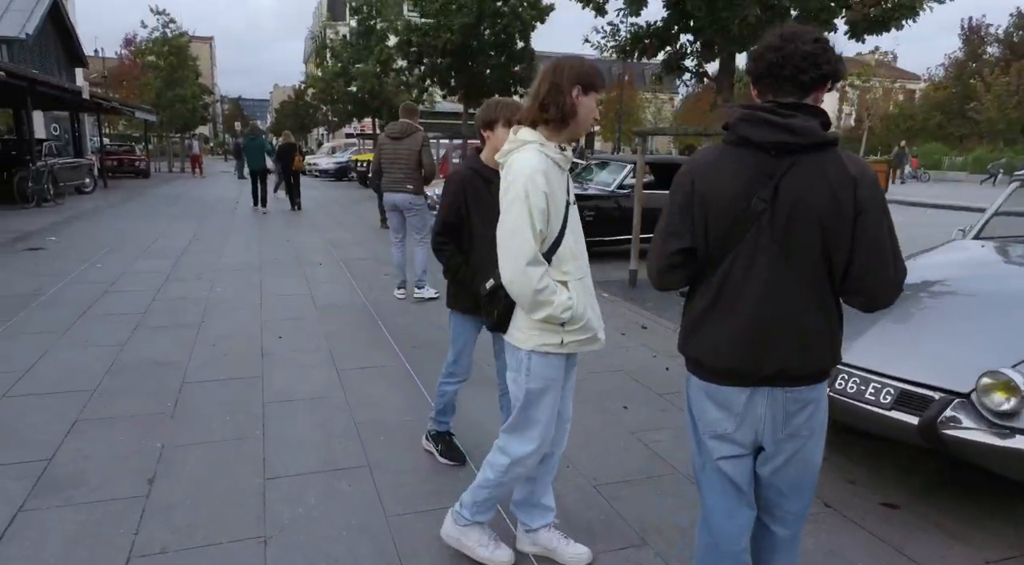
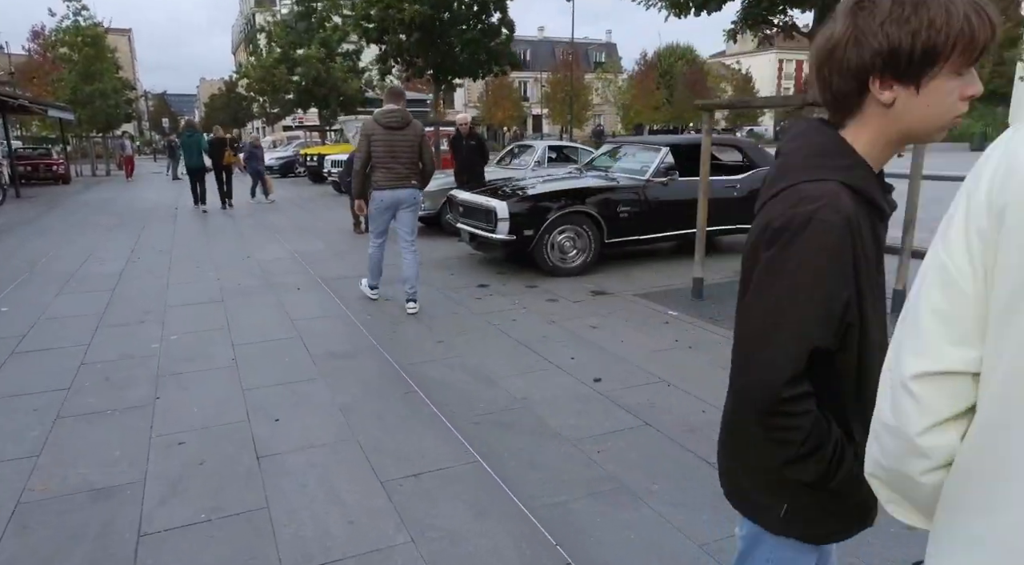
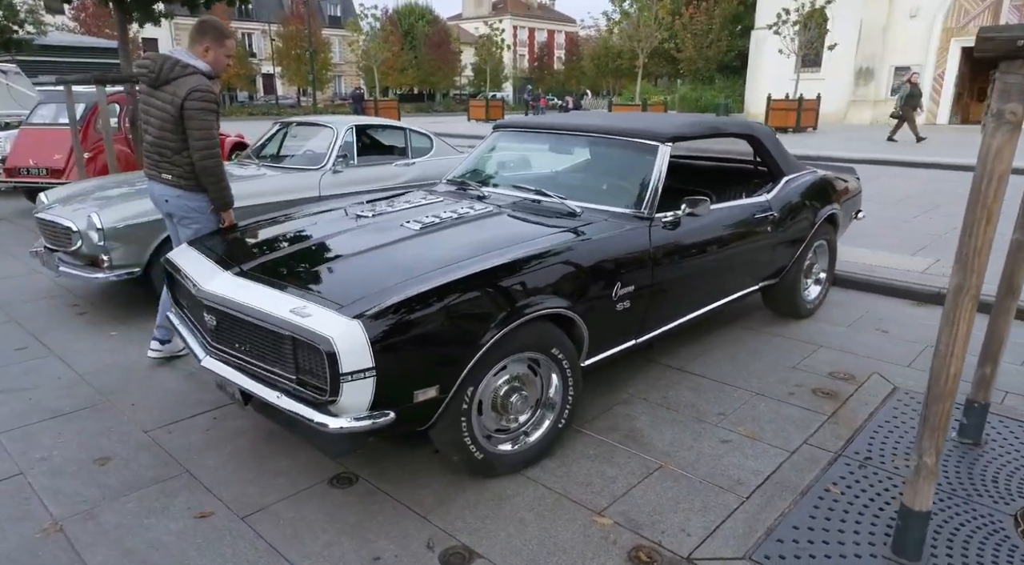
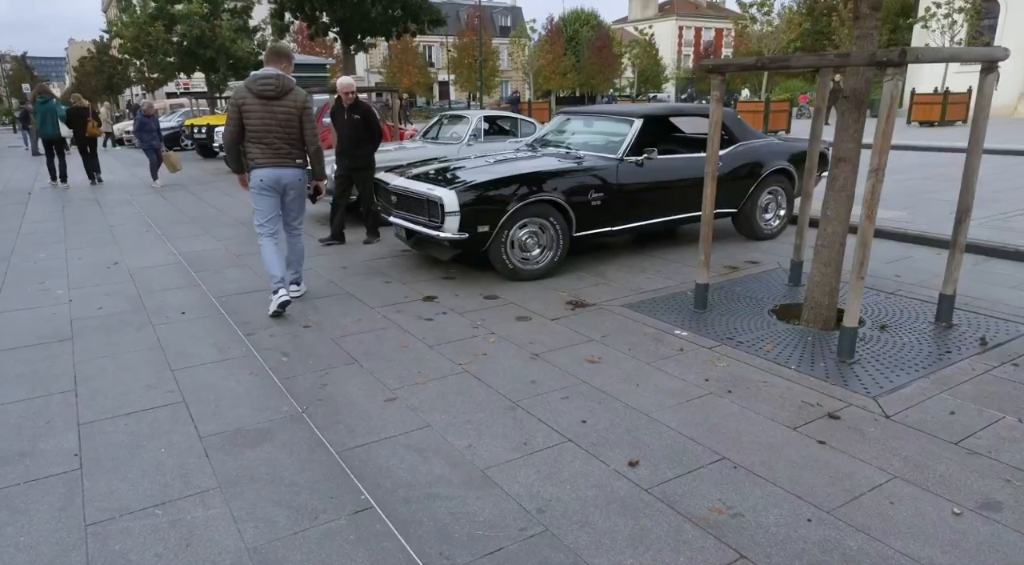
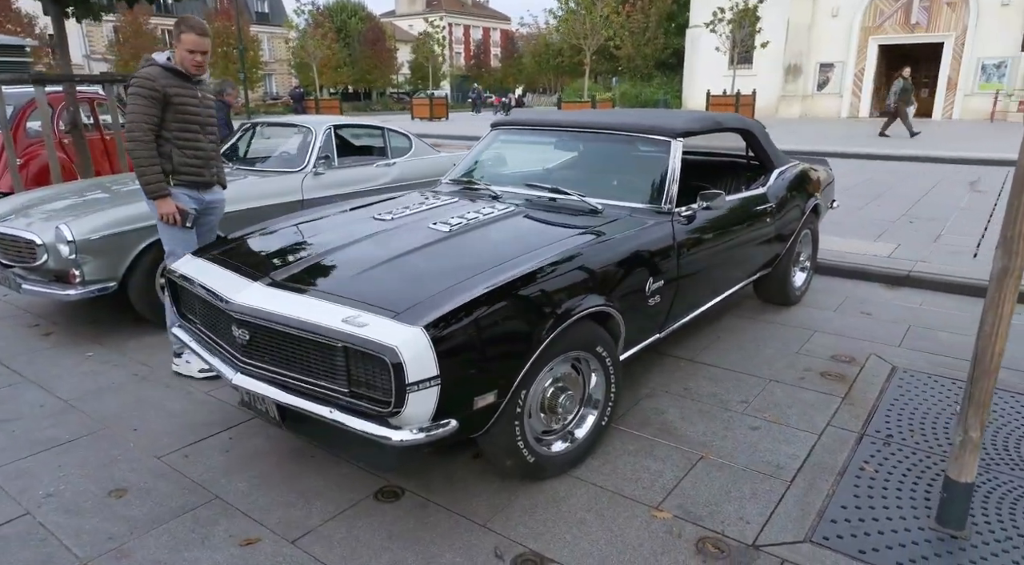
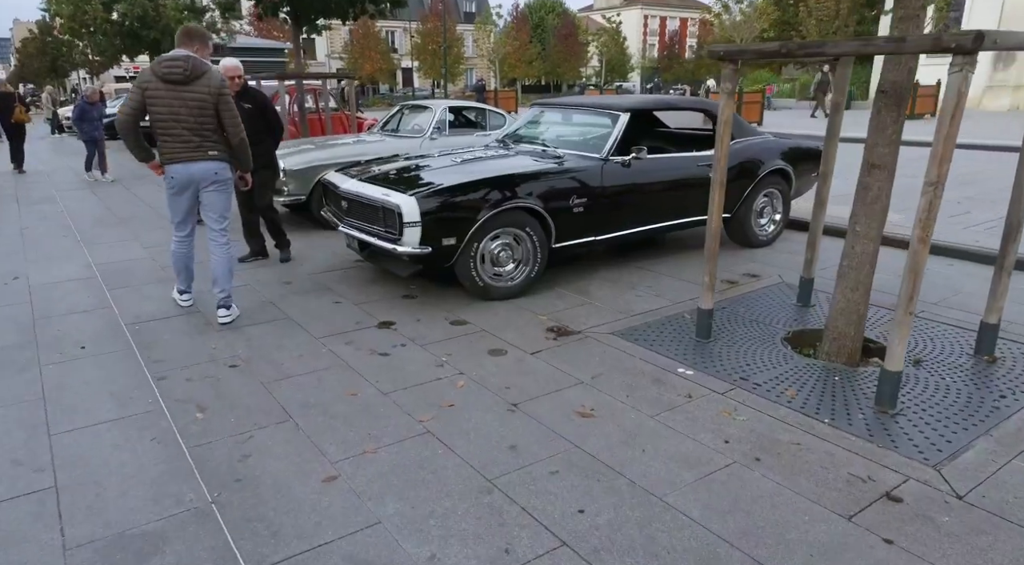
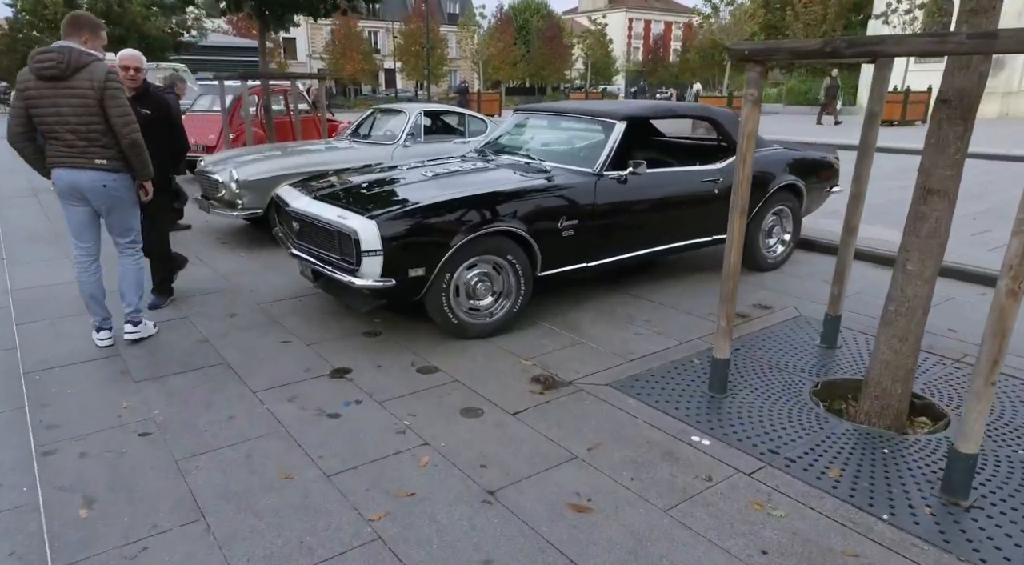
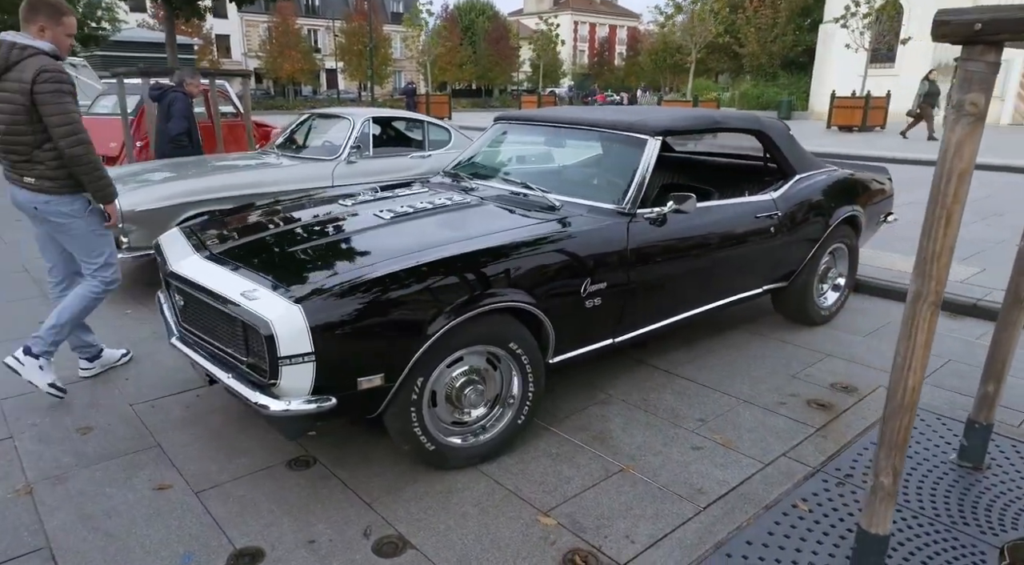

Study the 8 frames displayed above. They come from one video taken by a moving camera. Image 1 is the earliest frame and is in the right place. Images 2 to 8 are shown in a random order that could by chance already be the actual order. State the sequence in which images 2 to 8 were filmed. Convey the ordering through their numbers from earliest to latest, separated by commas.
2, 4, 6, 7, 8, 3, 5
